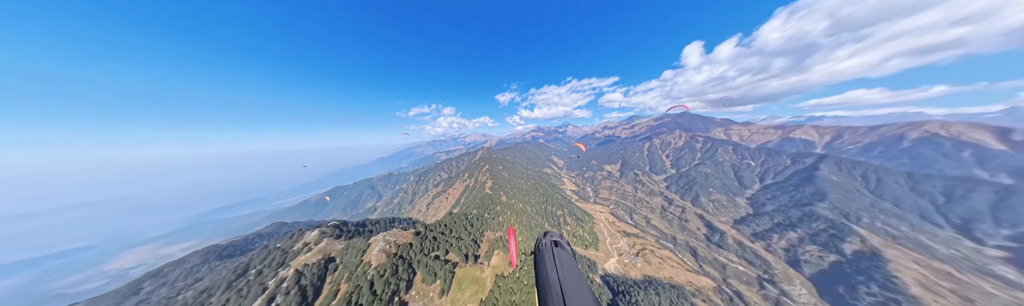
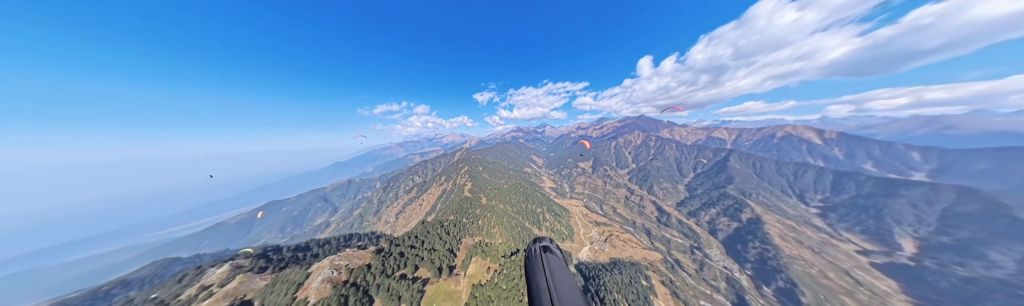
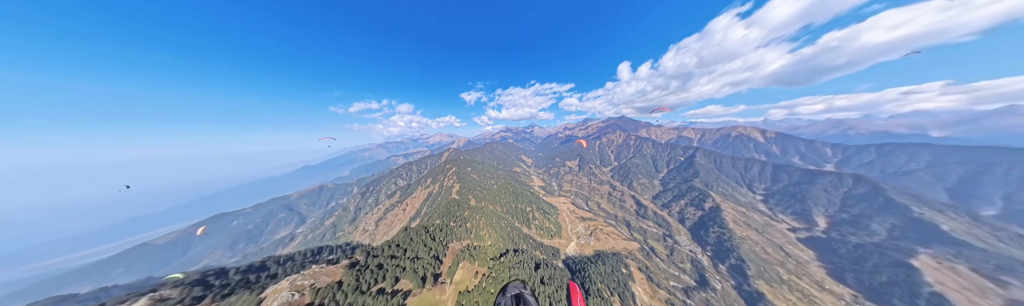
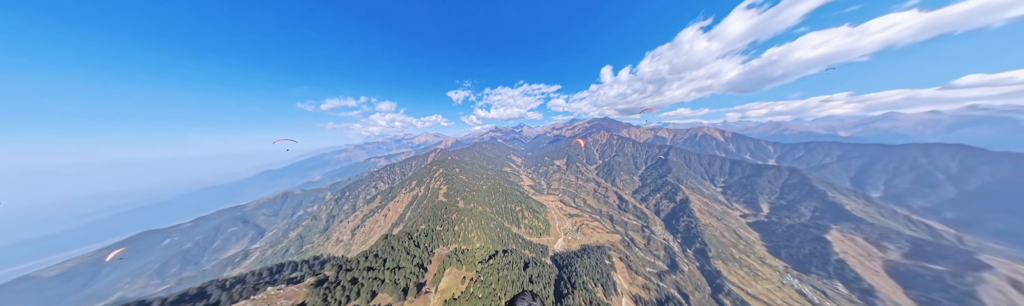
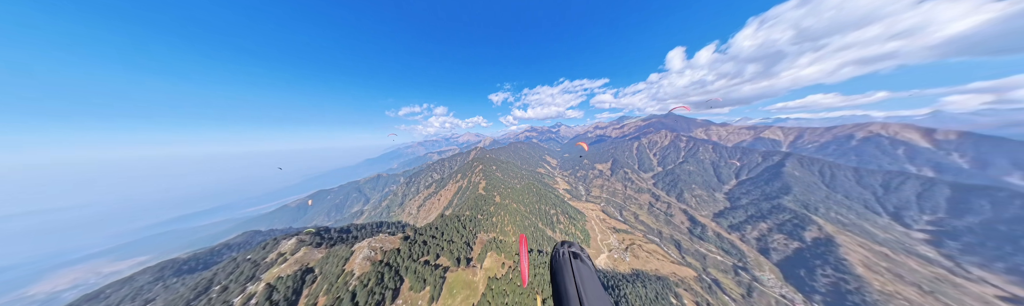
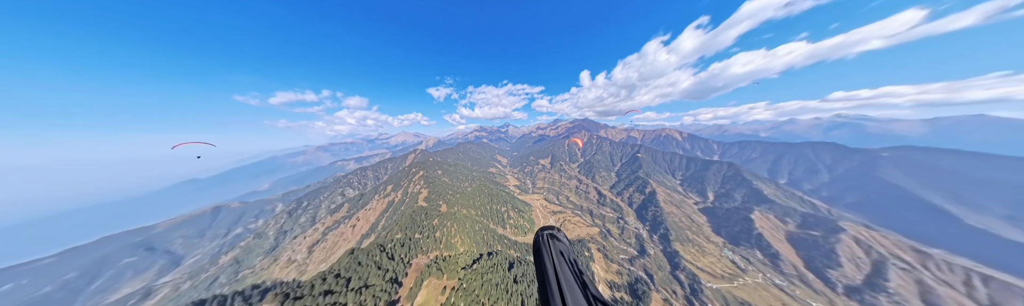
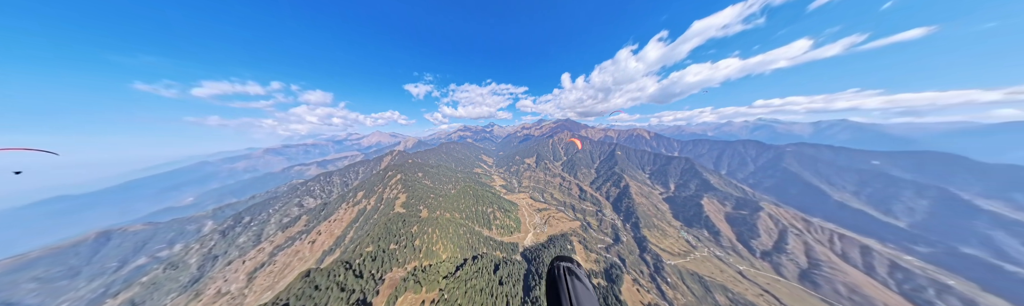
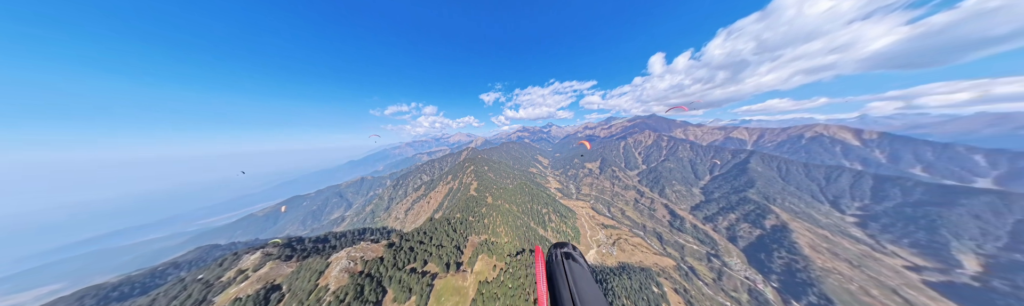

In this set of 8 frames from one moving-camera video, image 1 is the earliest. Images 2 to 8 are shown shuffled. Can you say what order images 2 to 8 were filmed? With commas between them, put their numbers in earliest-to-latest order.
5, 8, 2, 3, 4, 6, 7
